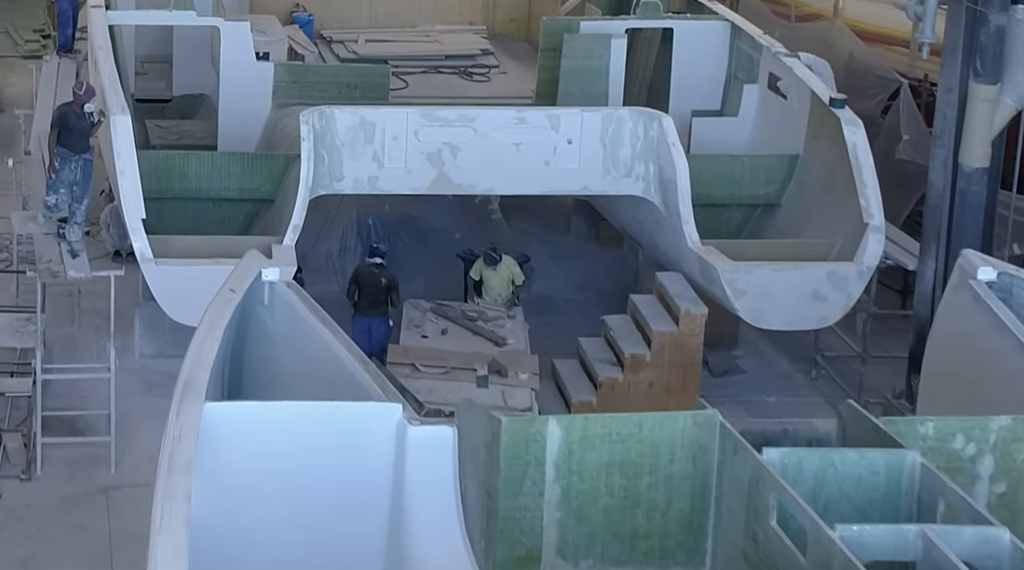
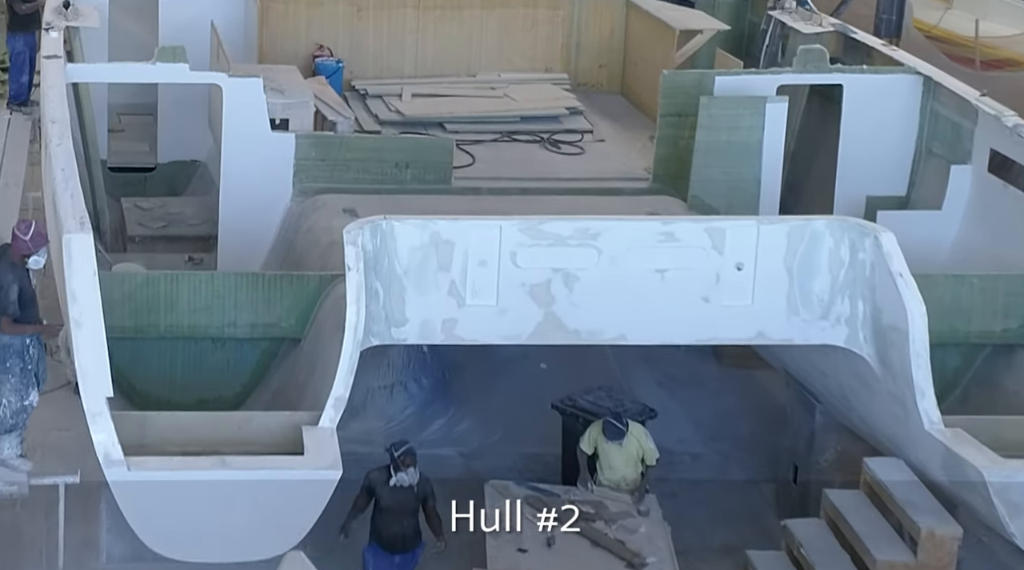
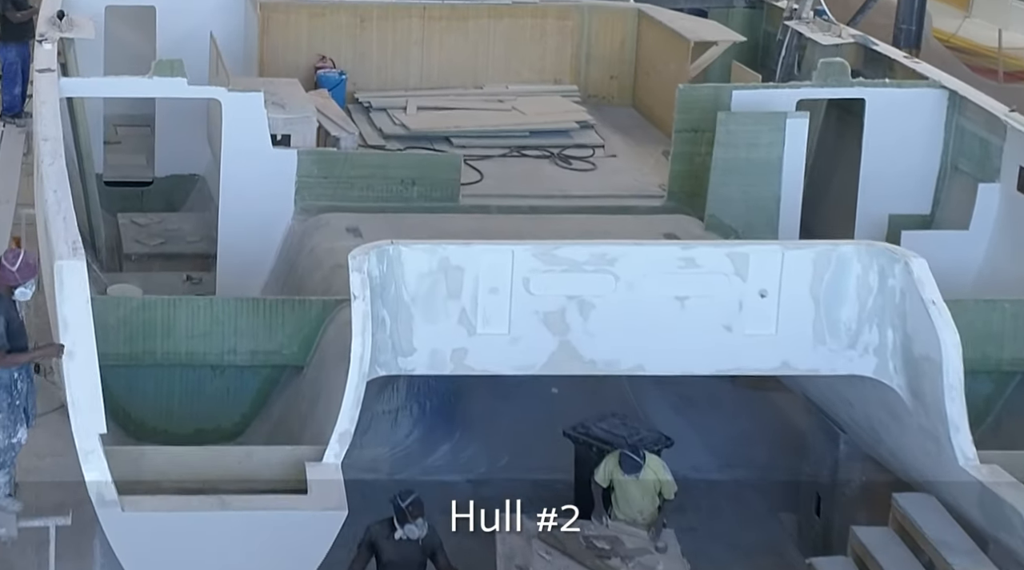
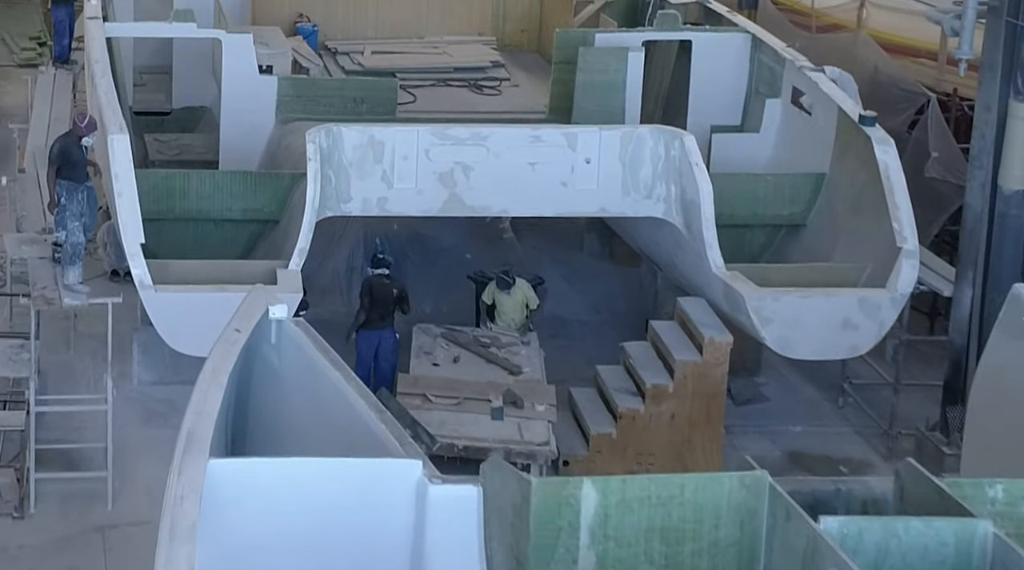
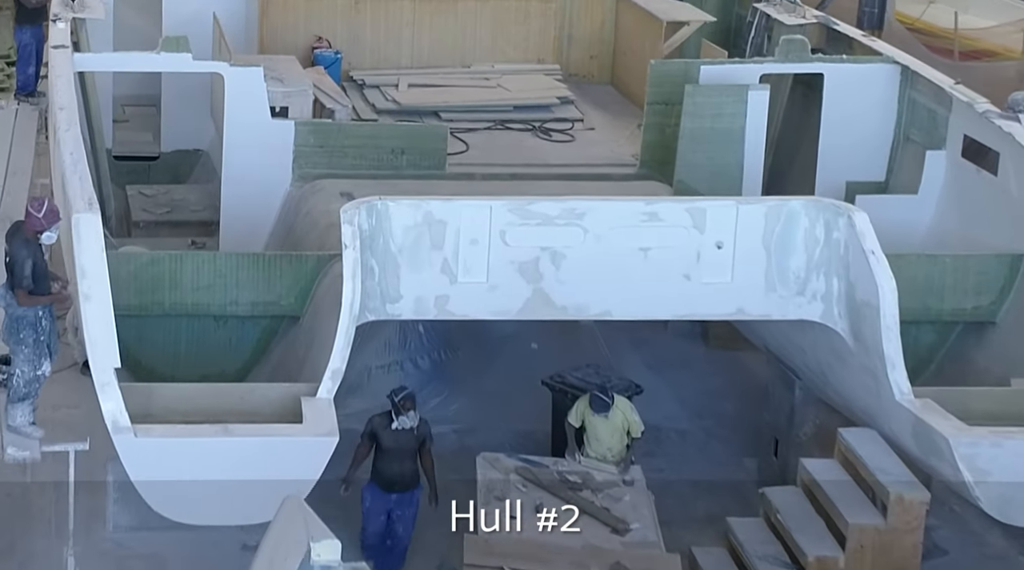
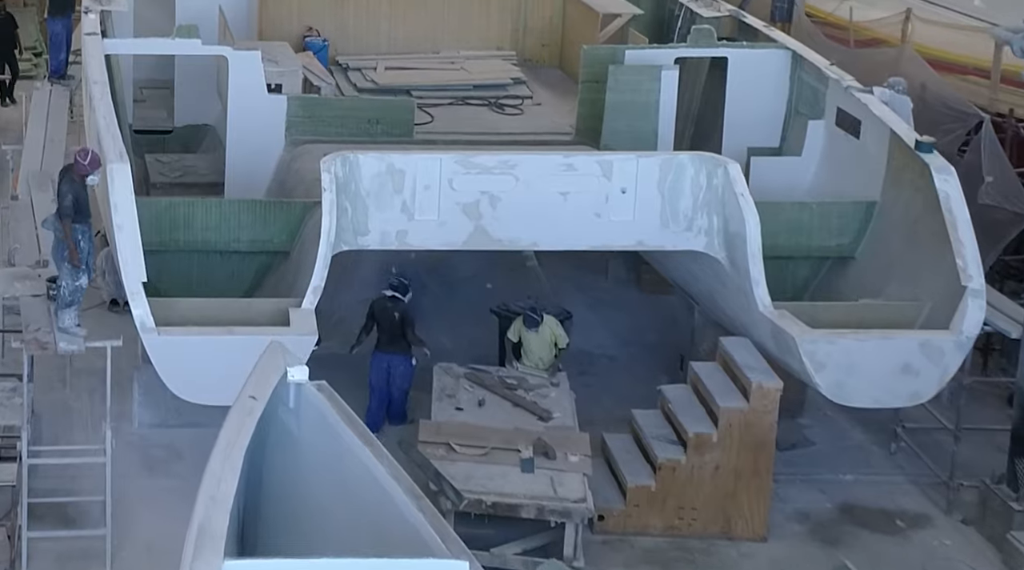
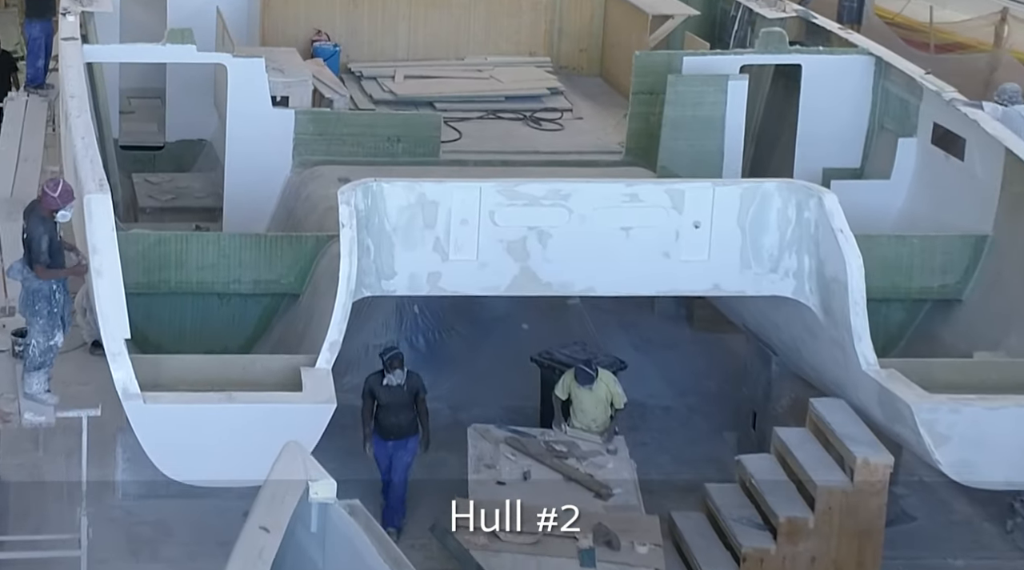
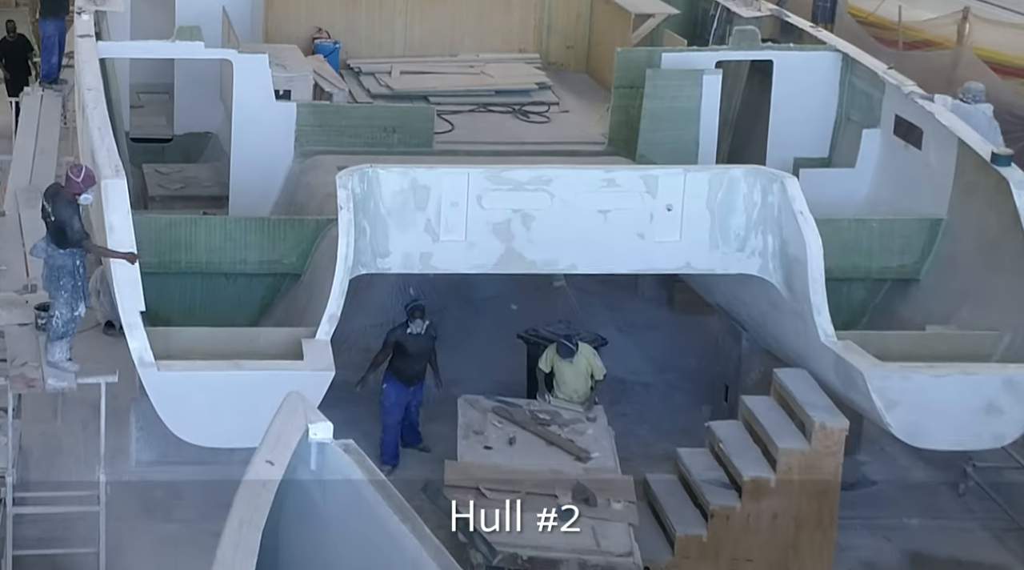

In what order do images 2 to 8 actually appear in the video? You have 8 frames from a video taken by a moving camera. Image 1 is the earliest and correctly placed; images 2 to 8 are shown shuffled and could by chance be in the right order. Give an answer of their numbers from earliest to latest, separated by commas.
4, 6, 8, 7, 5, 2, 3
